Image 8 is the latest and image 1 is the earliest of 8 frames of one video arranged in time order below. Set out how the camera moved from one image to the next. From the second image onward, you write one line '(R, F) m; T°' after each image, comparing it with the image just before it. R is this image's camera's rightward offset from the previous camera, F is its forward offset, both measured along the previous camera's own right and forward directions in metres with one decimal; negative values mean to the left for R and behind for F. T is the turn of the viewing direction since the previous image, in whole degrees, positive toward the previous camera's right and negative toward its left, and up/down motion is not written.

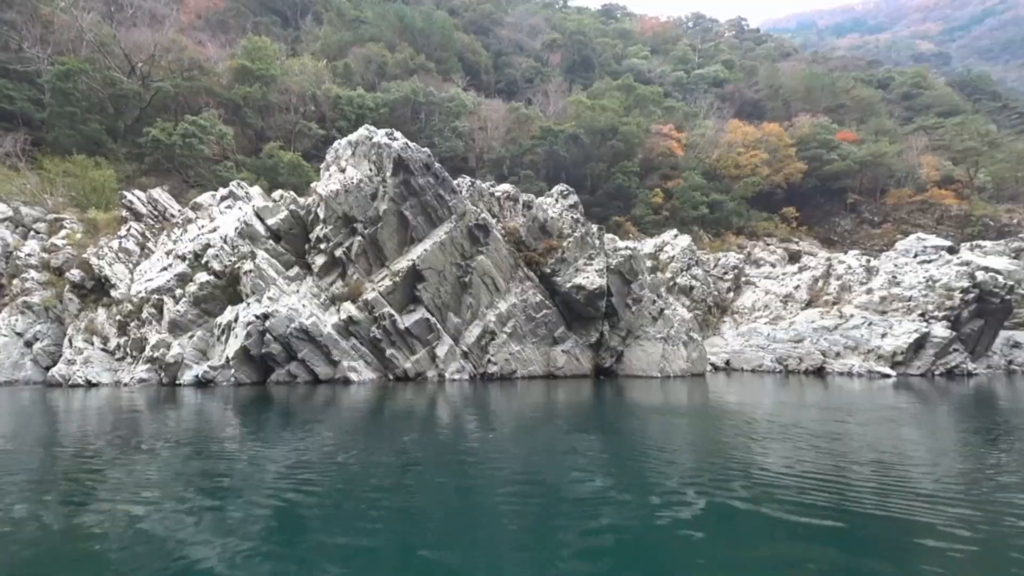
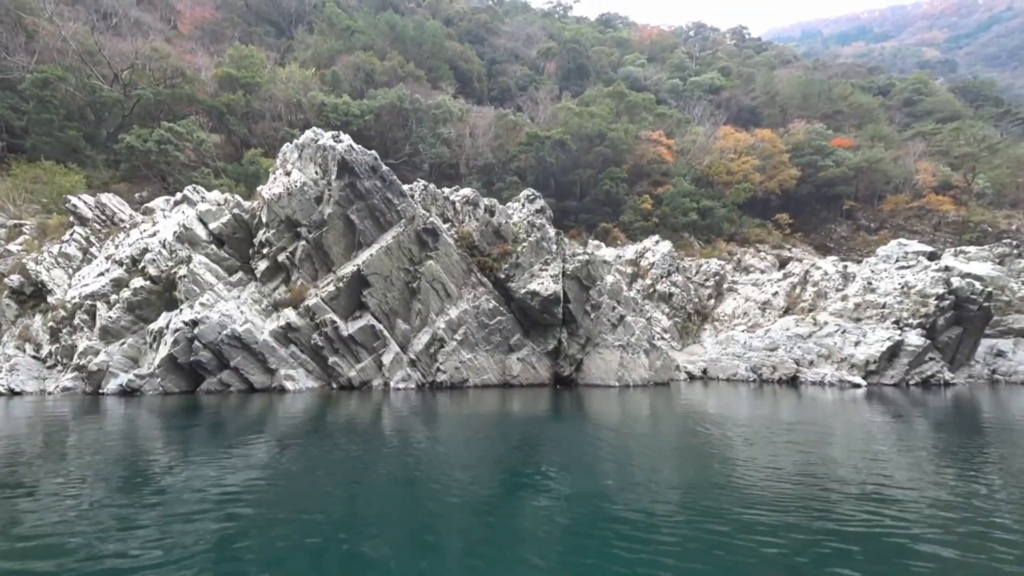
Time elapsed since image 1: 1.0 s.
(+3.3, +0.9) m; -1°
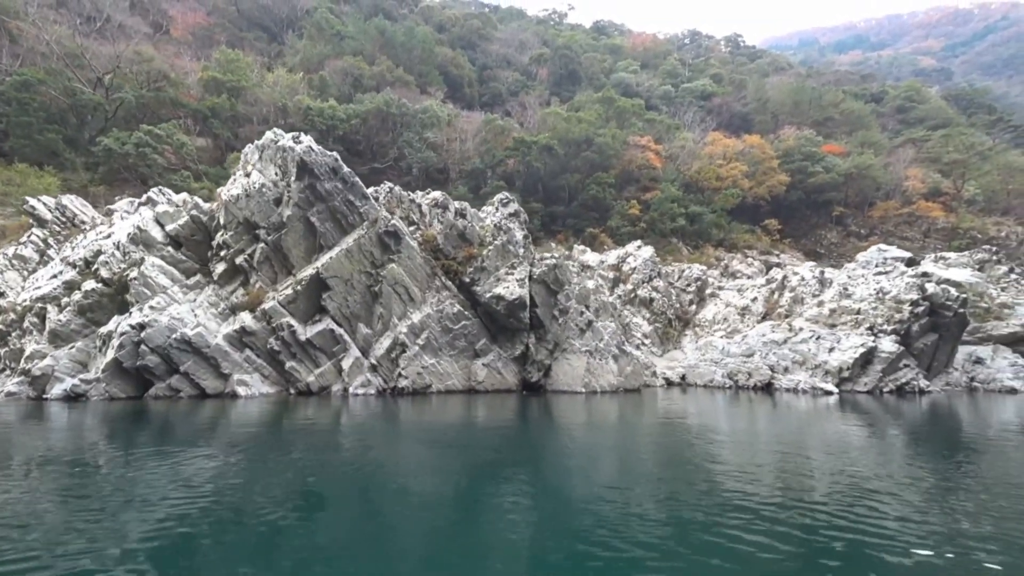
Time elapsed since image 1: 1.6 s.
(+2.1, +0.4) m; 0°
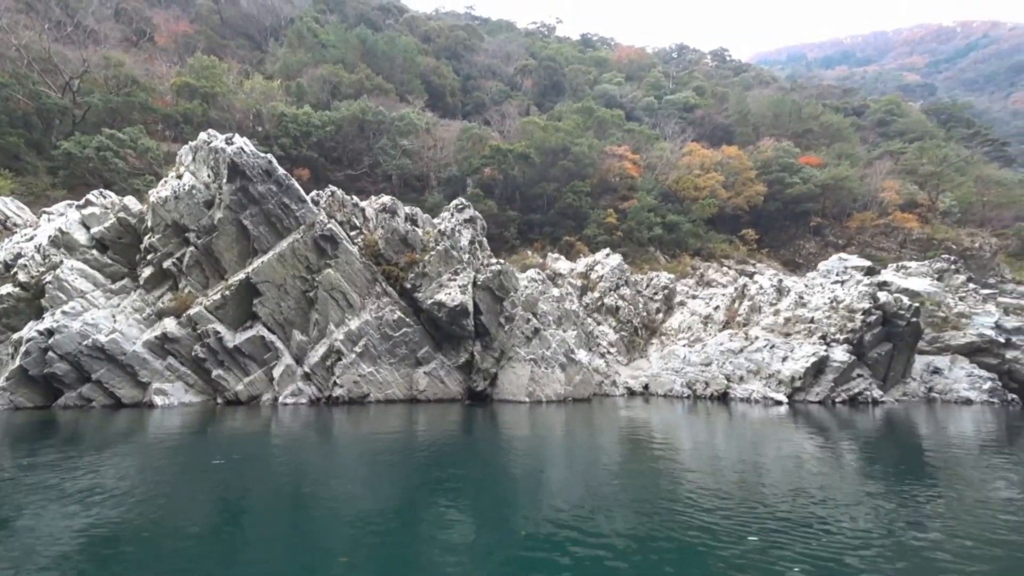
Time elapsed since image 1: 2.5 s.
(+3.1, +0.5) m; +1°
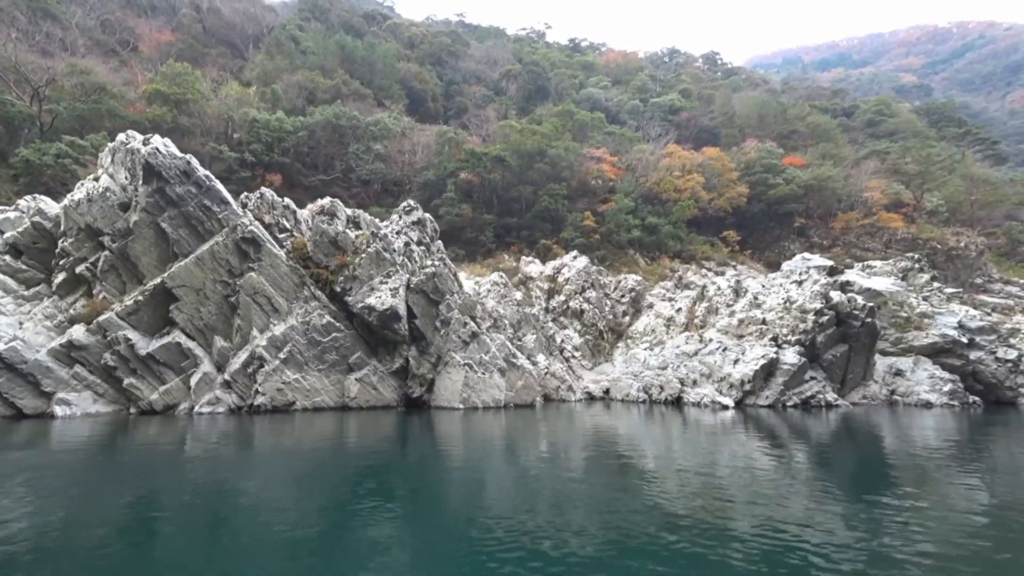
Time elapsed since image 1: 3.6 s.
(+3.9, +0.9) m; 0°
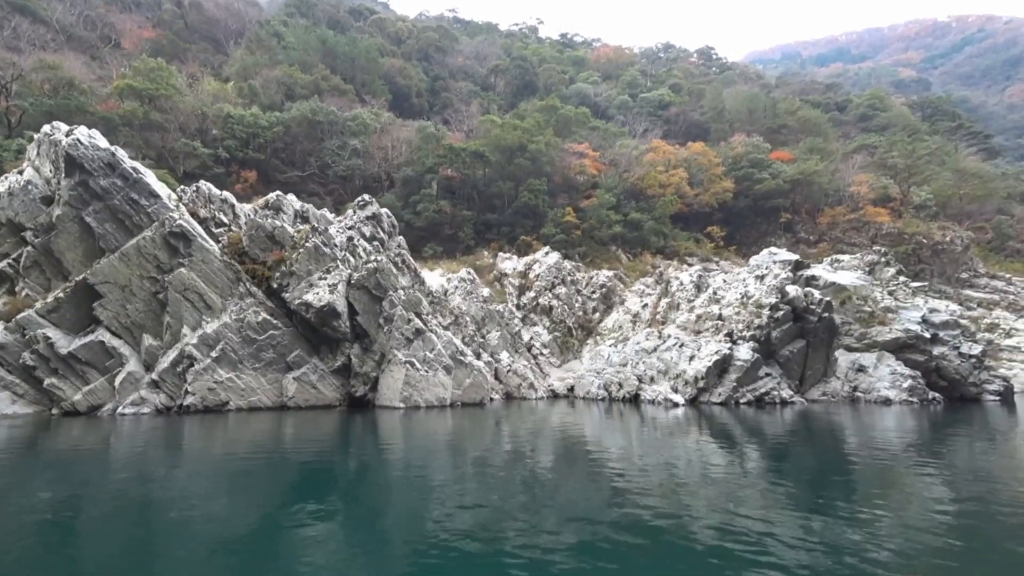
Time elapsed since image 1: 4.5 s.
(+3.2, +0.7) m; 0°
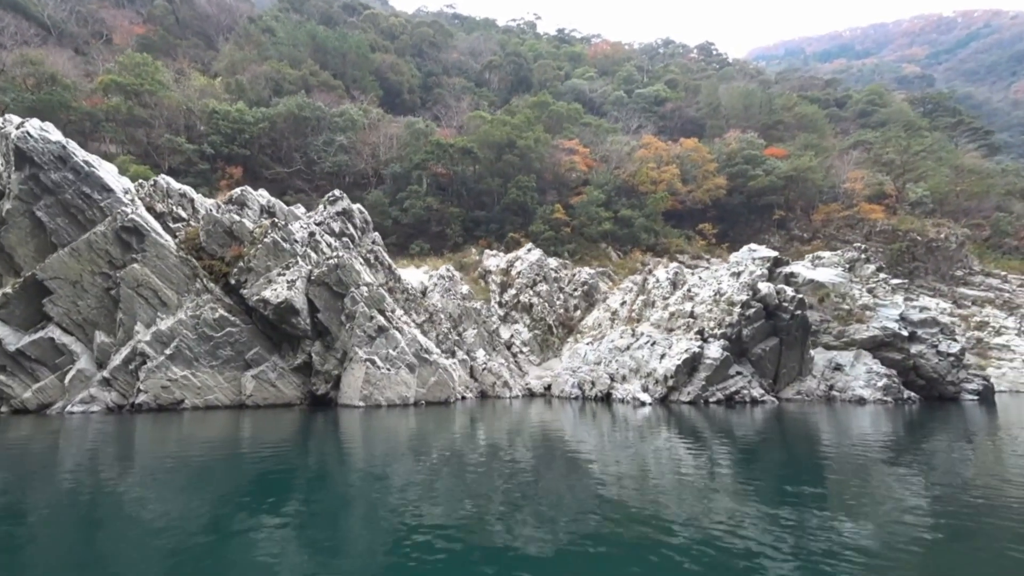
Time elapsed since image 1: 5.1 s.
(+2.2, +0.5) m; 0°
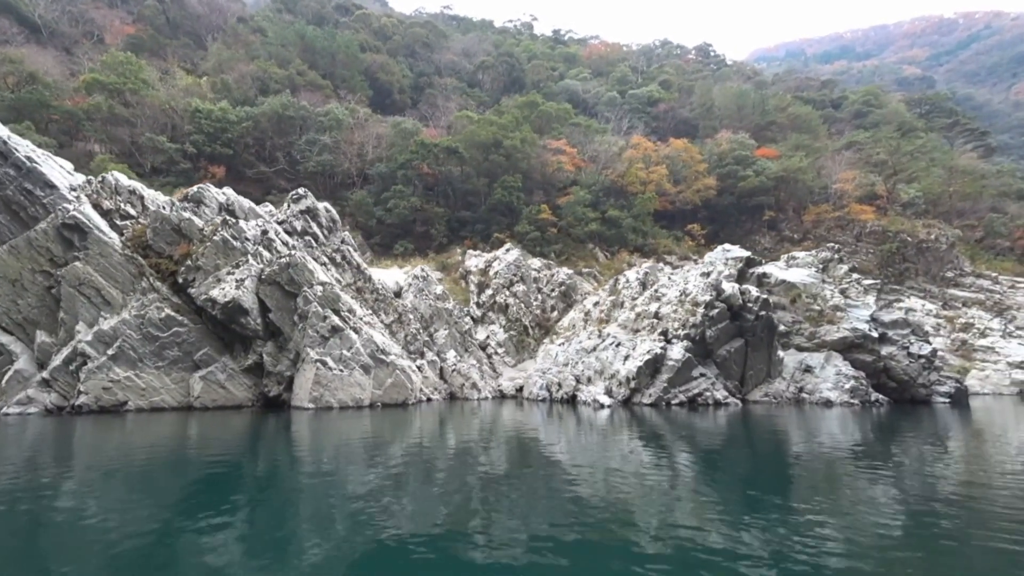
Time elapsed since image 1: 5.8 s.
(+2.5, +0.6) m; 0°
